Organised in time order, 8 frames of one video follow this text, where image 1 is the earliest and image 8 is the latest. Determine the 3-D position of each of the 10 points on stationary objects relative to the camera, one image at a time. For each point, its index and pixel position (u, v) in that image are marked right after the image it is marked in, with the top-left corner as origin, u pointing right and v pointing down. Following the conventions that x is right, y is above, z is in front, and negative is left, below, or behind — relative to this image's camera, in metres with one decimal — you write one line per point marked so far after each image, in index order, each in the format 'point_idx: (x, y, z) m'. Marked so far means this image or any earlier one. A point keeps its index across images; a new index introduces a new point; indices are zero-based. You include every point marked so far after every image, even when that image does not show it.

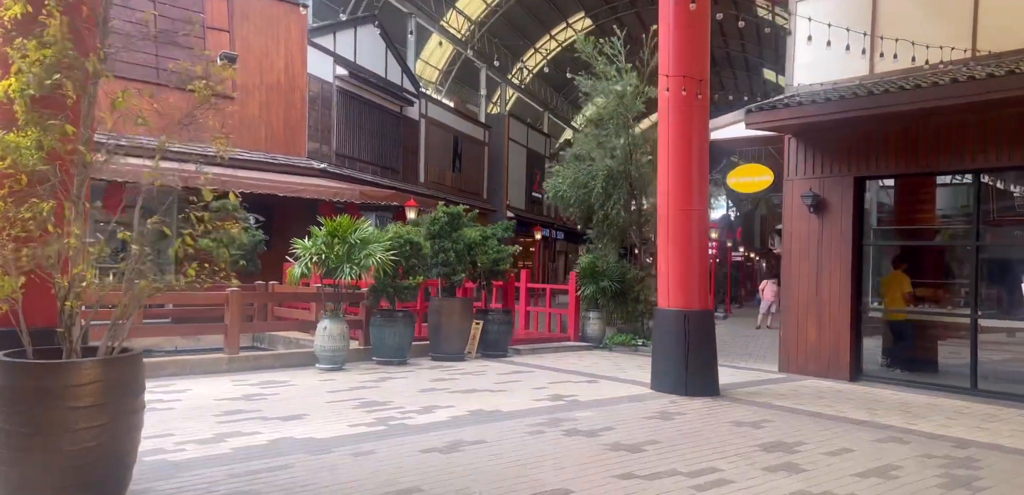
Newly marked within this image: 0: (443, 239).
0: (-0.8, +0.1, +10.5) m
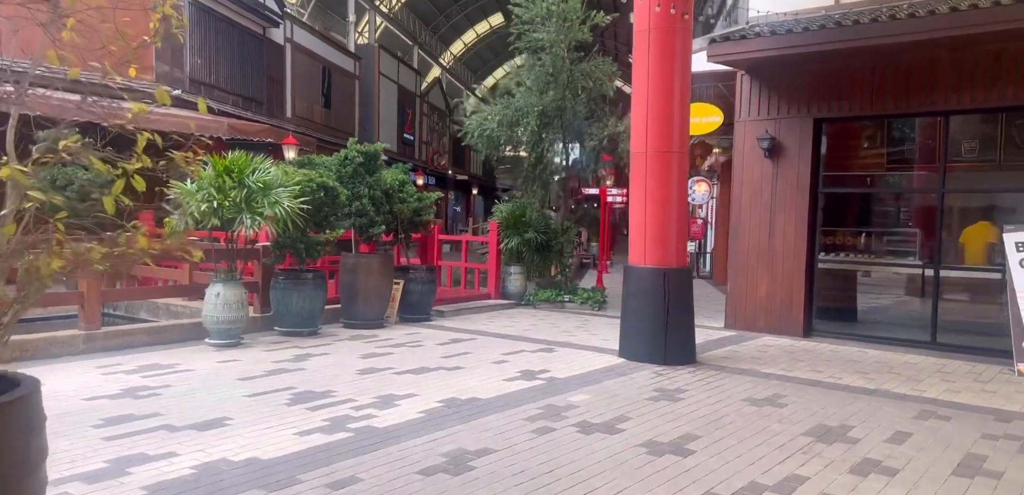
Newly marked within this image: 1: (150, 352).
0: (-1.8, +0.8, +8.9) m
1: (-3.3, -1.0, +7.0) m
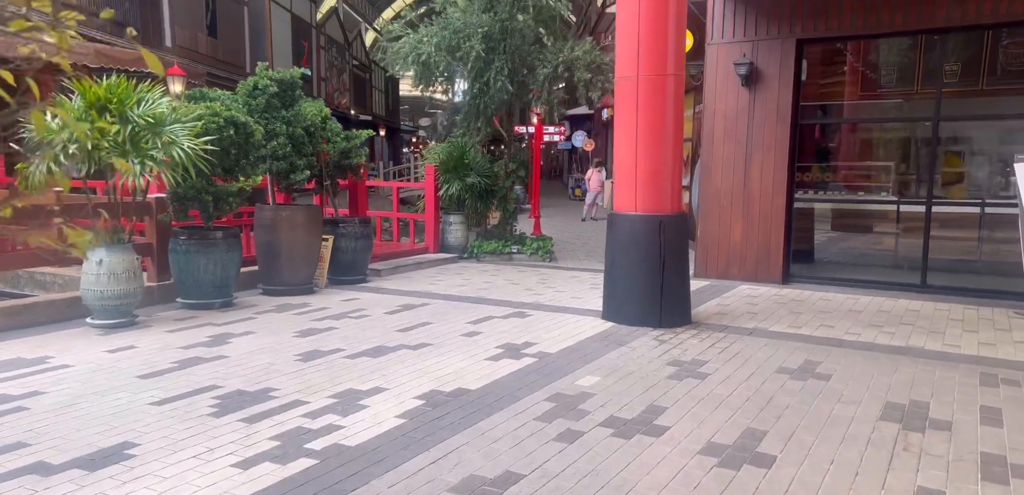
0: (-2.3, +1.2, +7.4) m
1: (-3.6, -0.7, +5.5) m
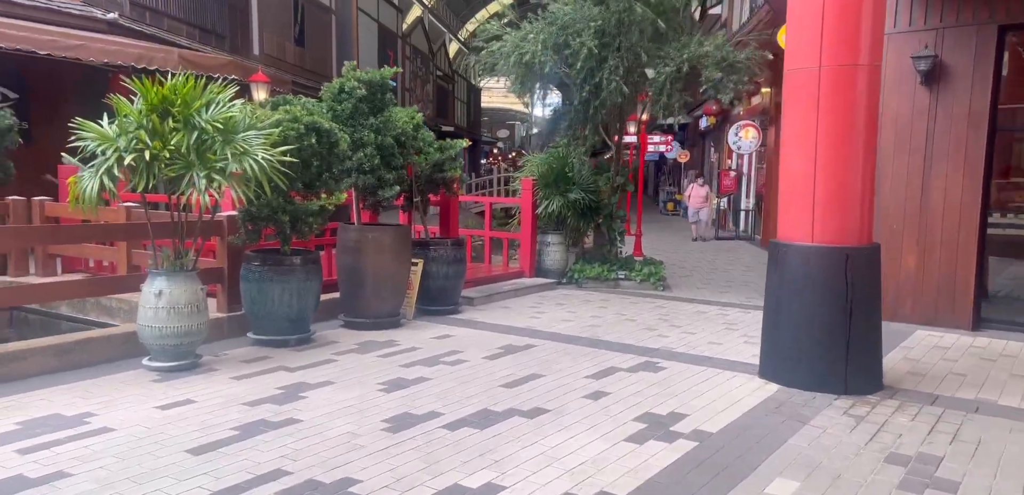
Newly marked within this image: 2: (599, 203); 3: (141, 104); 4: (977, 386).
0: (-1.3, +1.0, +6.5) m
1: (-2.8, -0.8, +4.7) m
2: (+1.0, +0.5, +9.0) m
3: (-2.4, +0.9, +5.0) m
4: (+2.7, -0.8, +4.6) m
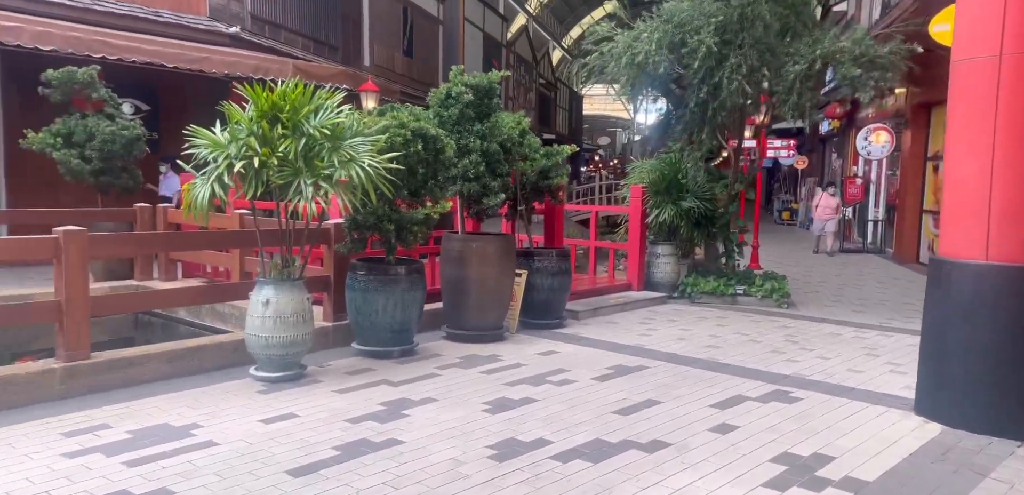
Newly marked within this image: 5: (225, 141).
0: (-0.4, +0.9, +6.3) m
1: (-2.1, -0.9, +4.7) m
2: (+2.2, +0.4, +8.5) m
3: (-1.7, +0.9, +4.9) m
4: (+3.3, -0.9, +3.9) m
5: (-1.9, +0.8, +5.4) m
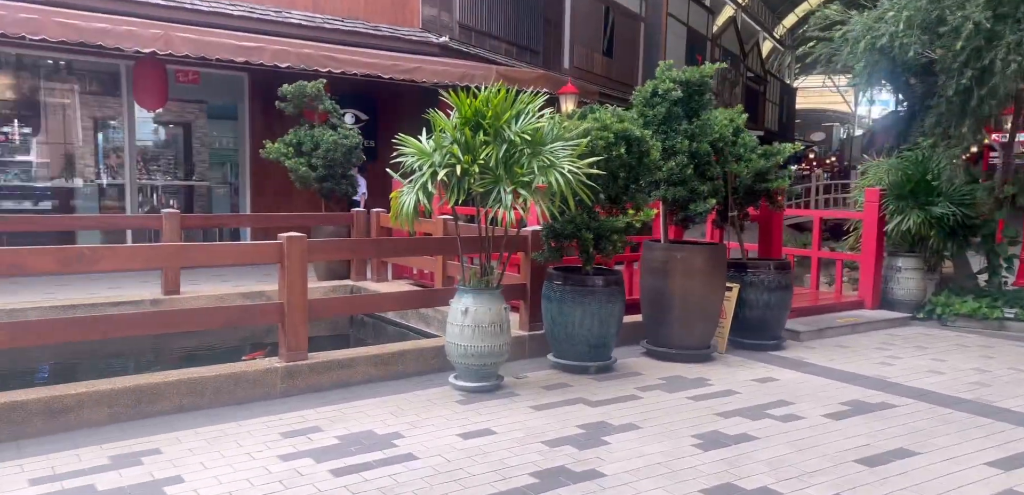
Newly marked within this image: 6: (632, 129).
0: (+1.2, +0.8, +5.7) m
1: (-0.9, -1.0, +4.5) m
2: (+4.3, +0.3, +7.2) m
3: (-0.4, +0.8, +4.7) m
4: (+4.2, -1.0, +2.4) m
5: (-0.5, +0.7, +5.2) m
6: (+0.8, +0.8, +5.0) m
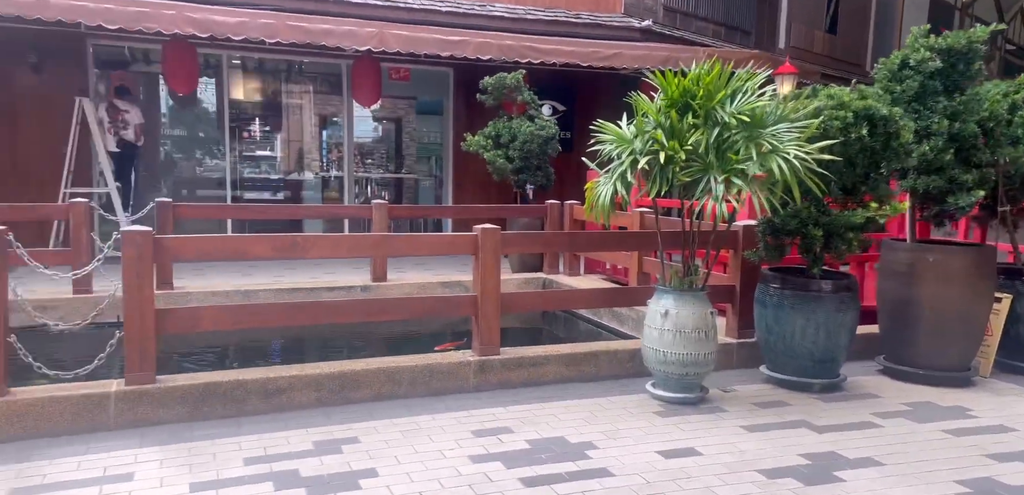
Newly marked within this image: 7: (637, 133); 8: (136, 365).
0: (+2.5, +0.8, +4.6) m
1: (+0.2, -0.9, +4.0) m
2: (+5.9, +0.2, +5.3) m
3: (+0.8, +0.8, +4.0) m
4: (+4.6, -1.1, +0.7) m
5: (+0.7, +0.7, +4.5) m
6: (+2.0, +0.8, +4.1) m
7: (+1.5, +1.4, +9.4) m
8: (-4.8, -1.5, +9.8) m
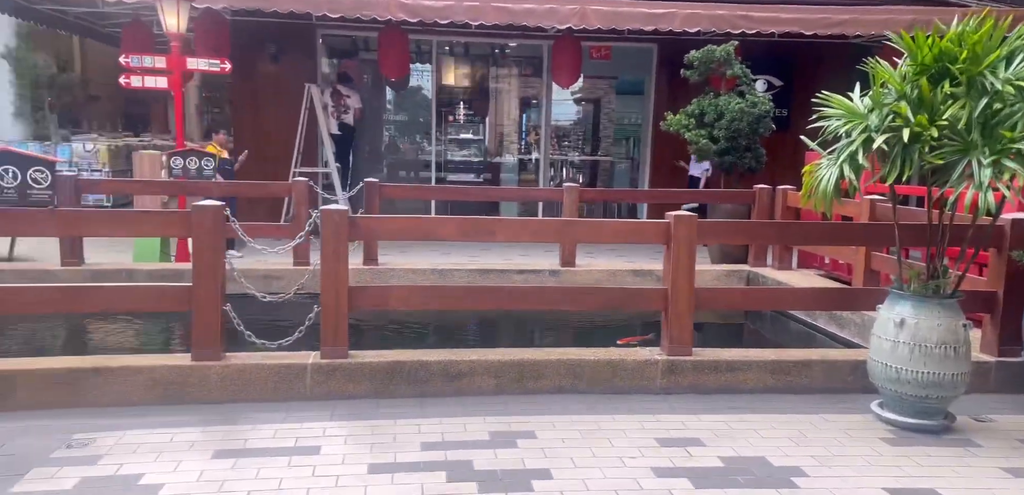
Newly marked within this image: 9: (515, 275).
0: (+3.4, +0.8, +3.1) m
1: (+0.9, -0.9, +3.2) m
2: (+6.8, +0.1, +2.9) m
3: (+1.5, +0.8, +3.0) m
4: (+4.4, -1.3, -1.1) m
5: (+1.6, +0.7, +3.5) m
6: (+2.7, +0.8, +2.7) m
7: (+3.7, +1.5, +8.0) m
8: (-2.4, -1.2, +10.1) m
9: (+0.1, -0.6, +17.8) m
